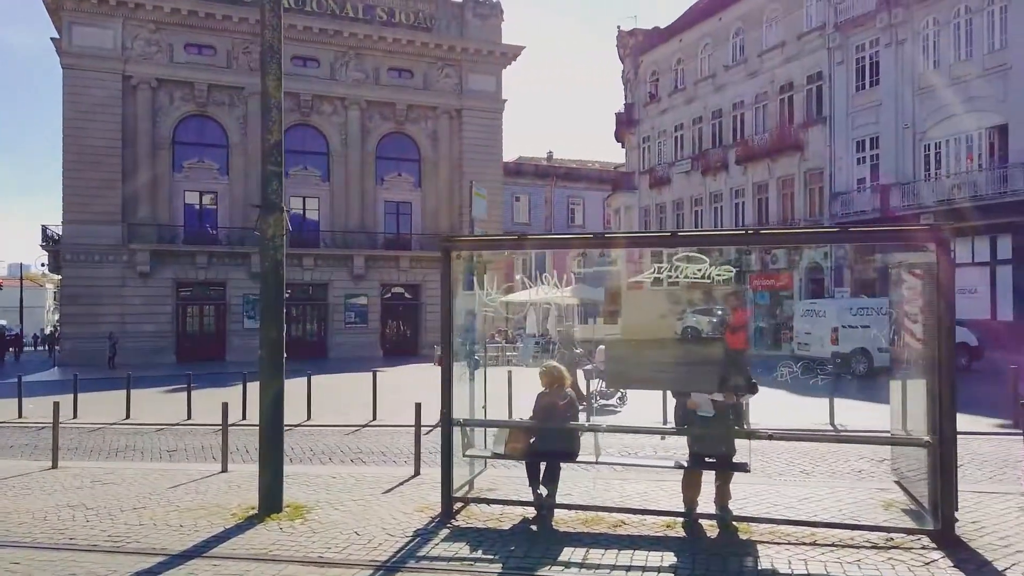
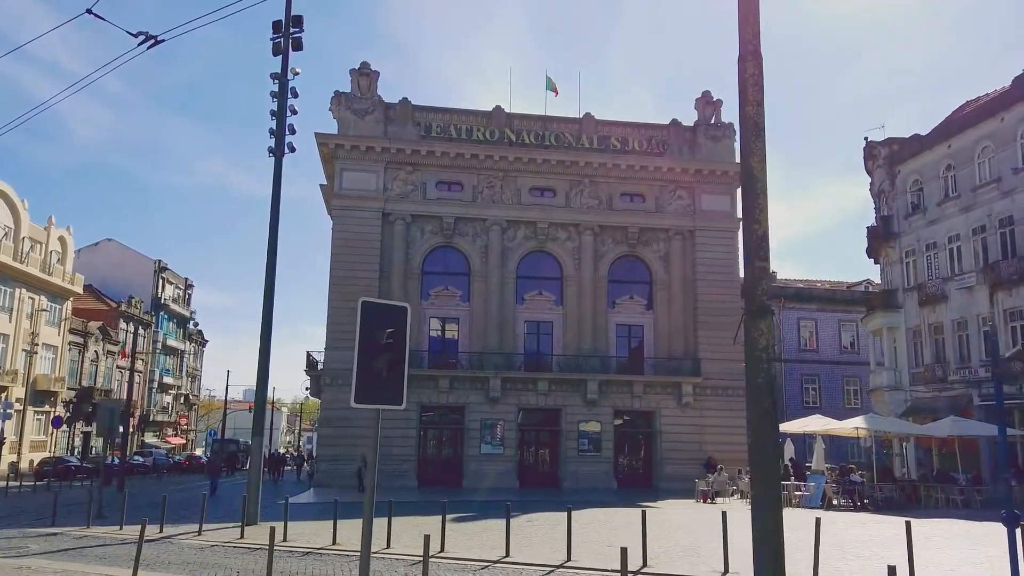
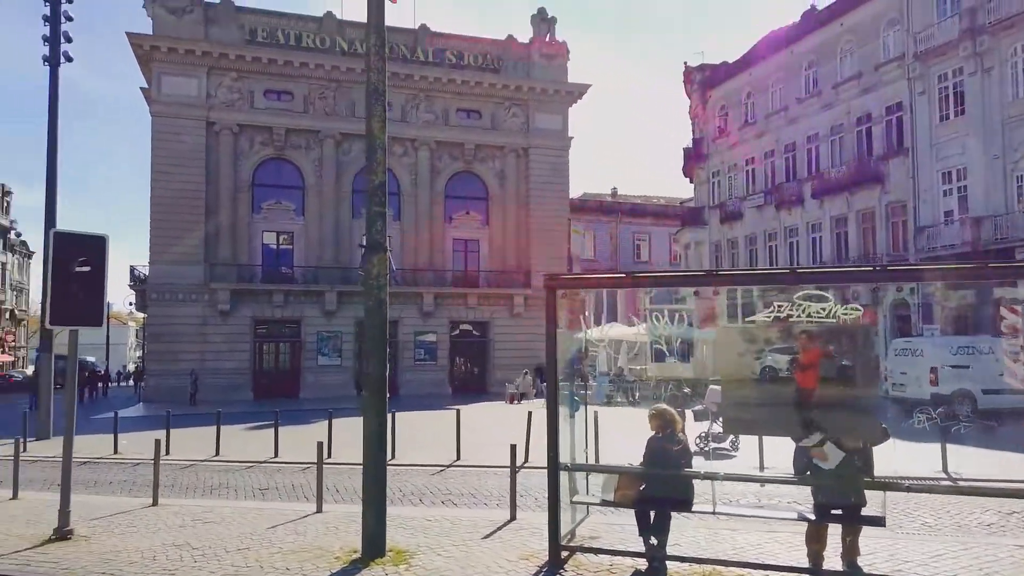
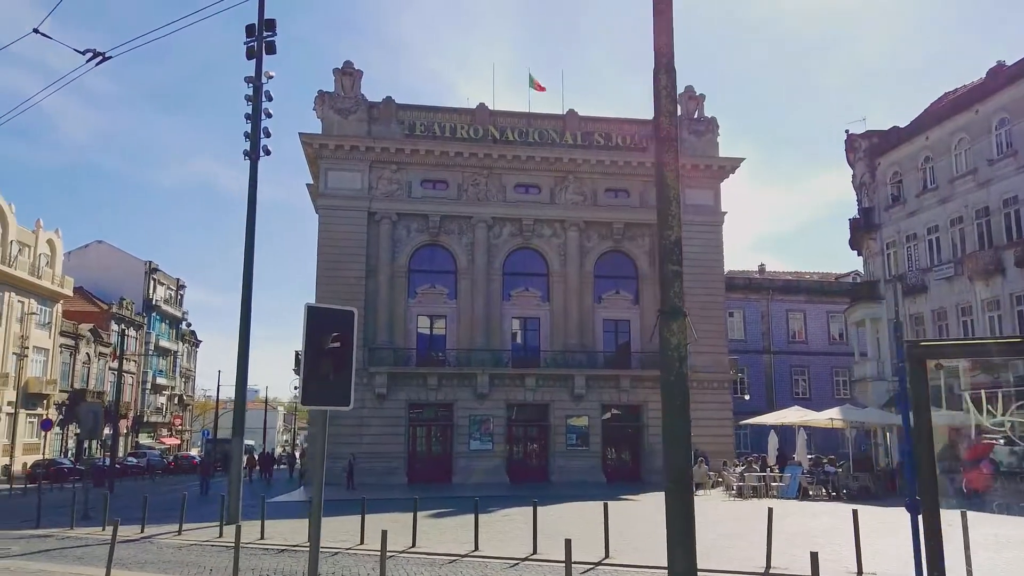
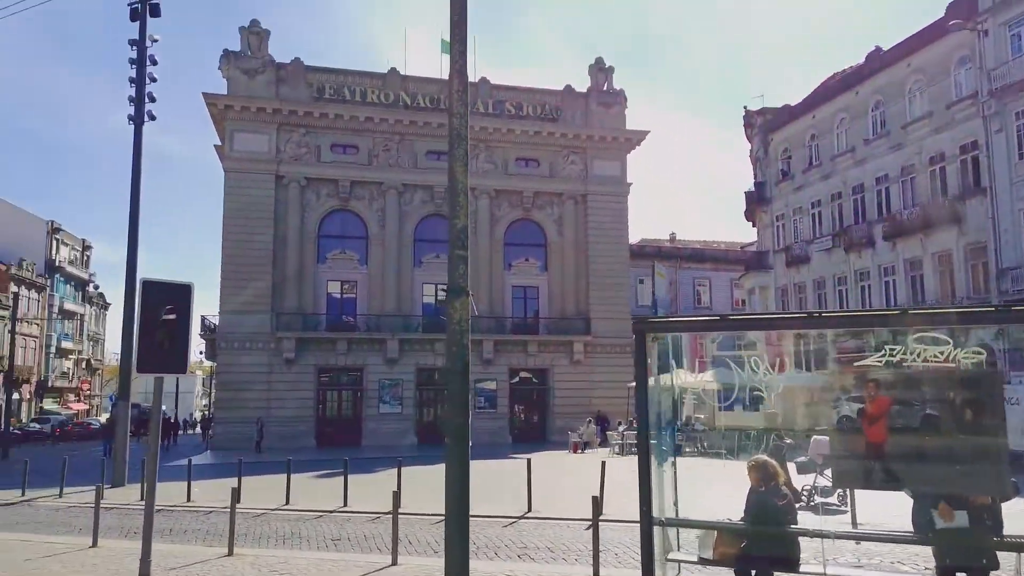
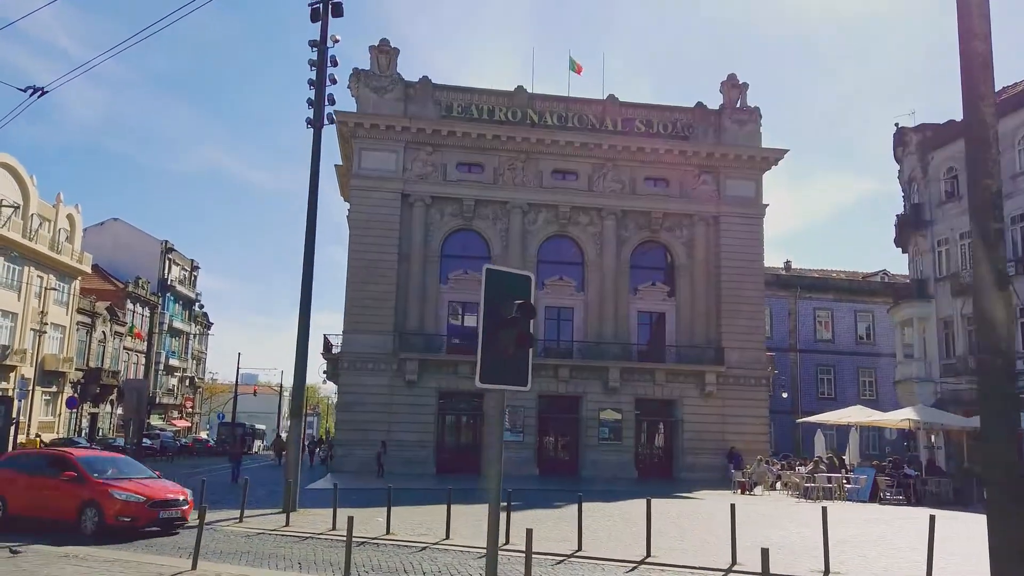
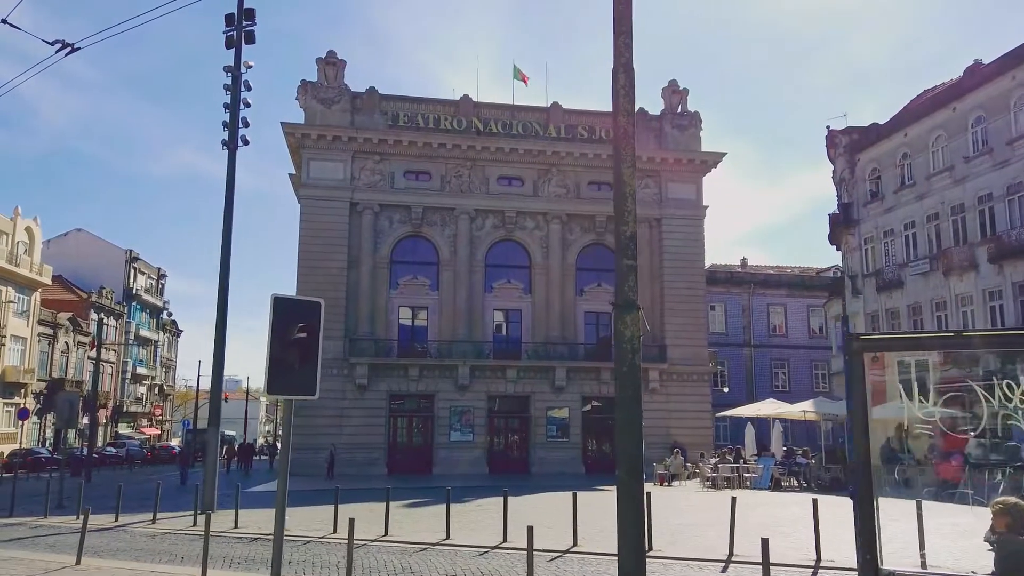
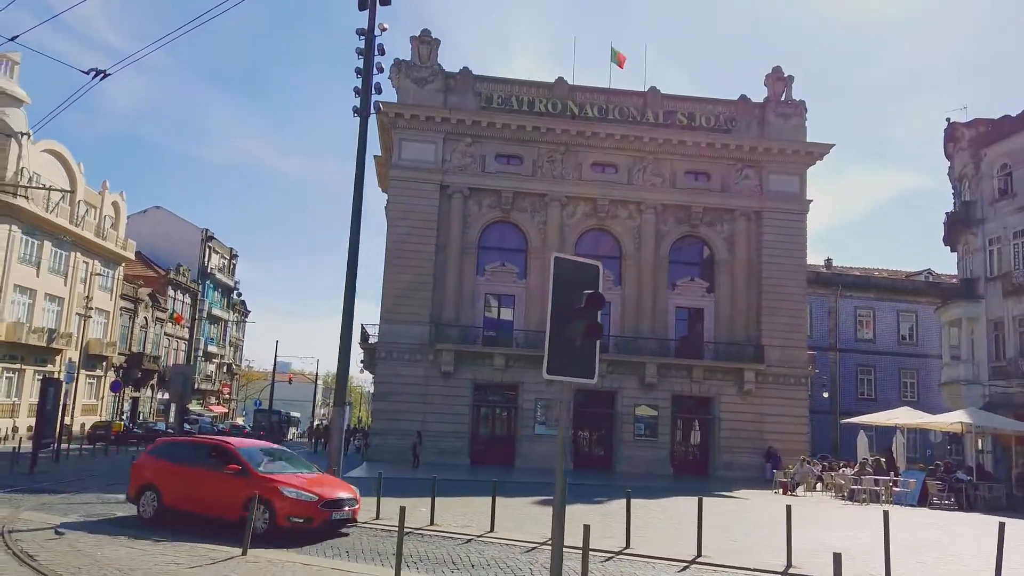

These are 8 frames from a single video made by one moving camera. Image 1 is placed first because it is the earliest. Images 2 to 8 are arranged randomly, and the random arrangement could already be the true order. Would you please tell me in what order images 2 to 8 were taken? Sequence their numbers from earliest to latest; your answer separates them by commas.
3, 5, 7, 4, 2, 6, 8
